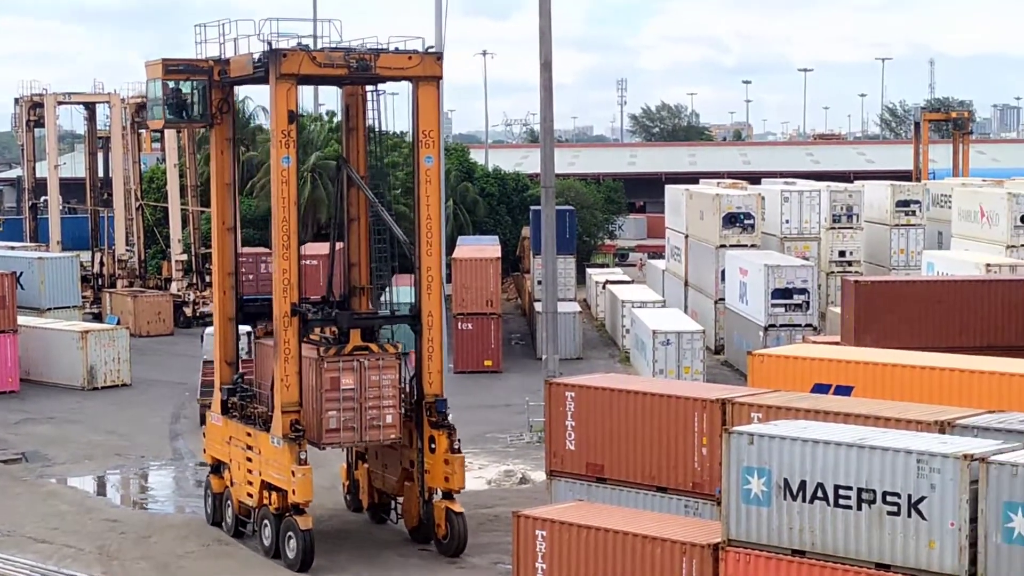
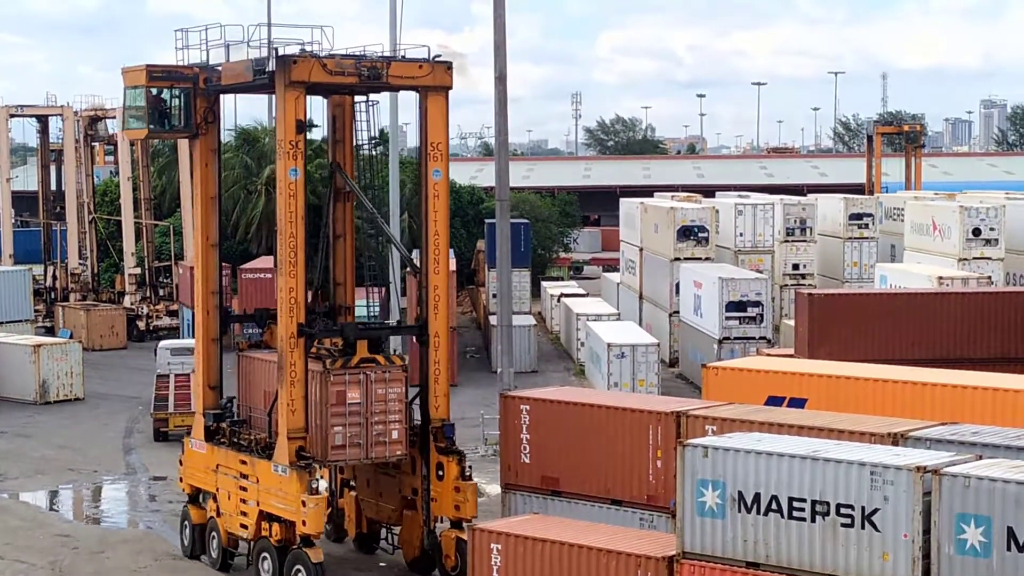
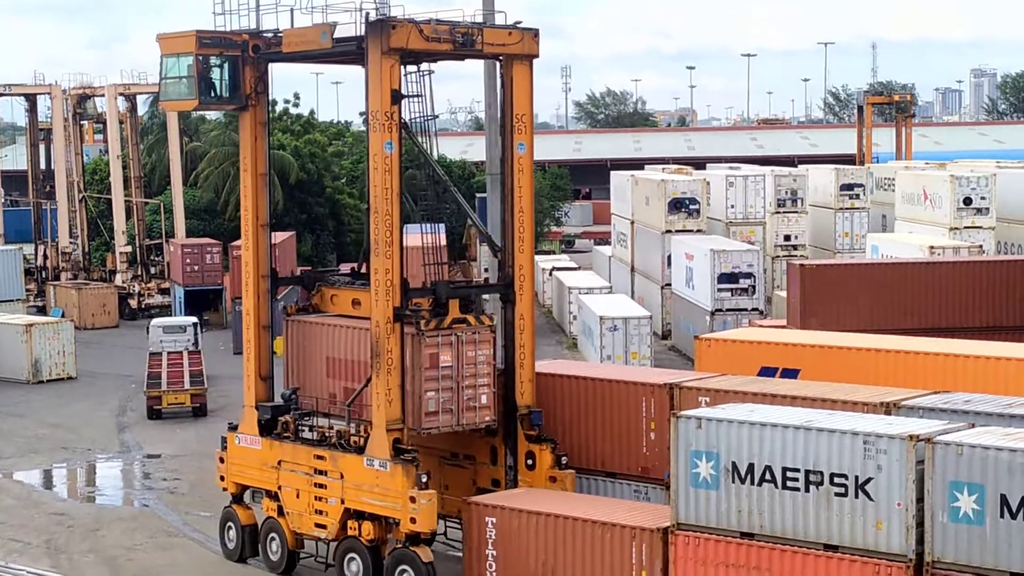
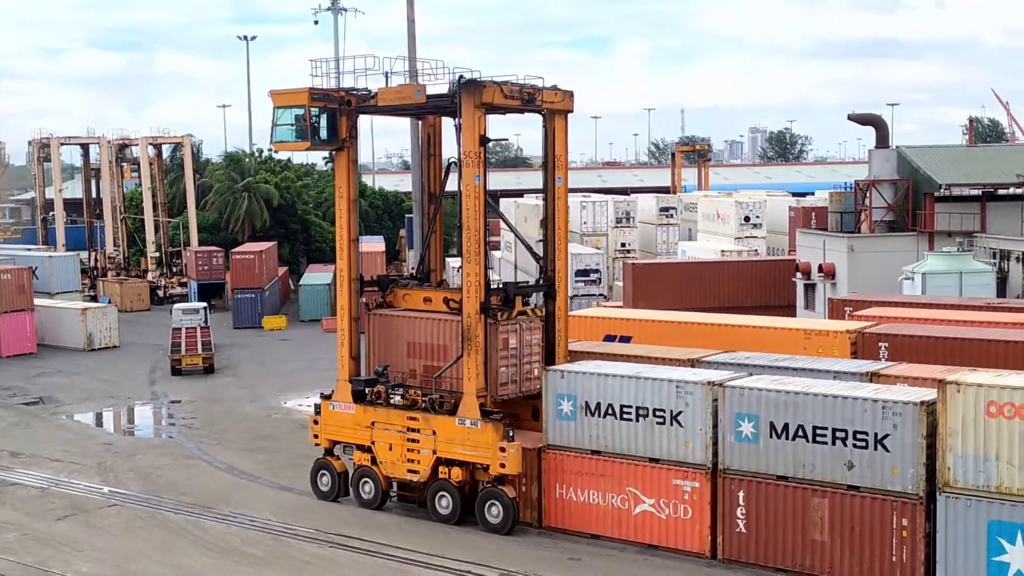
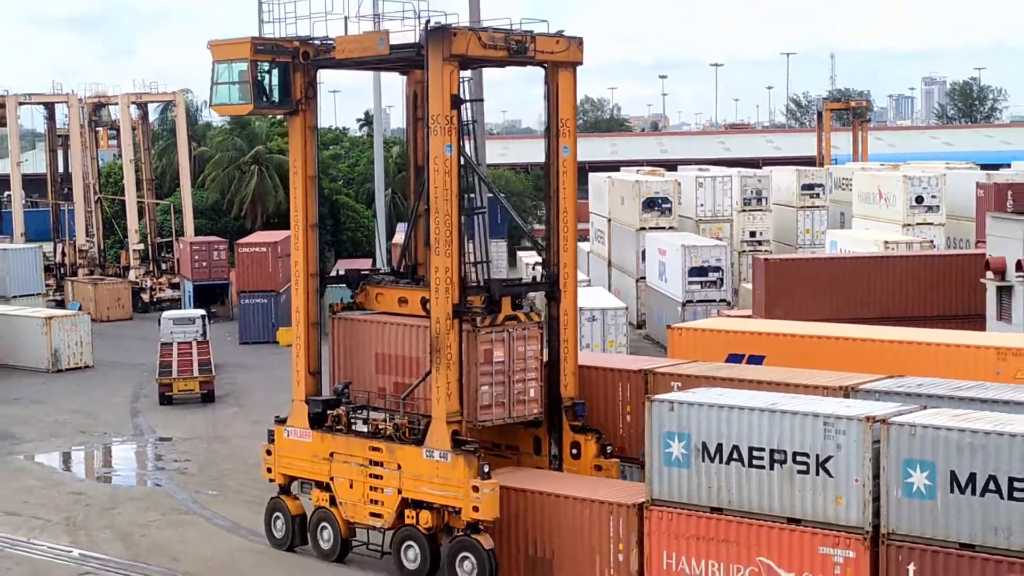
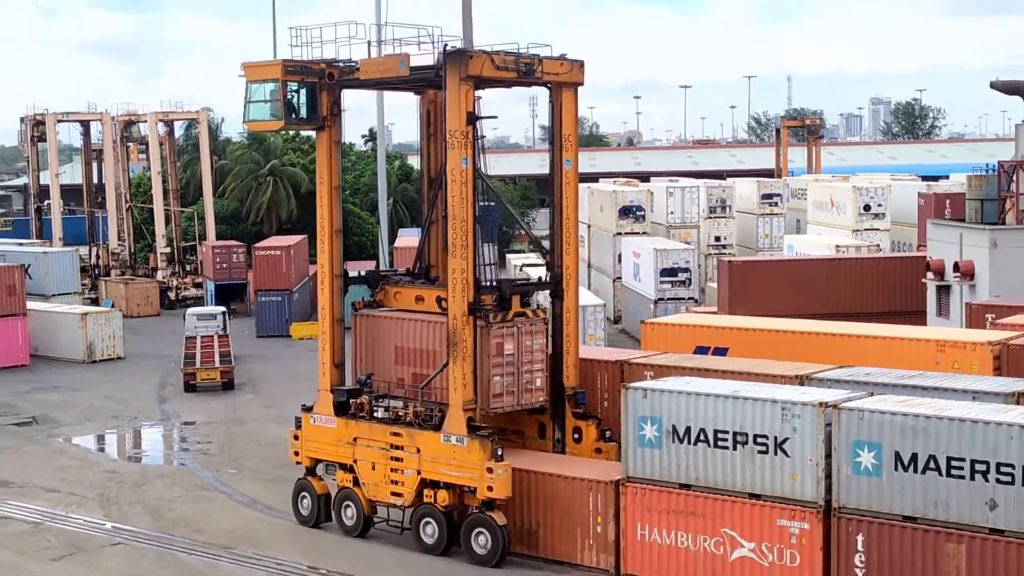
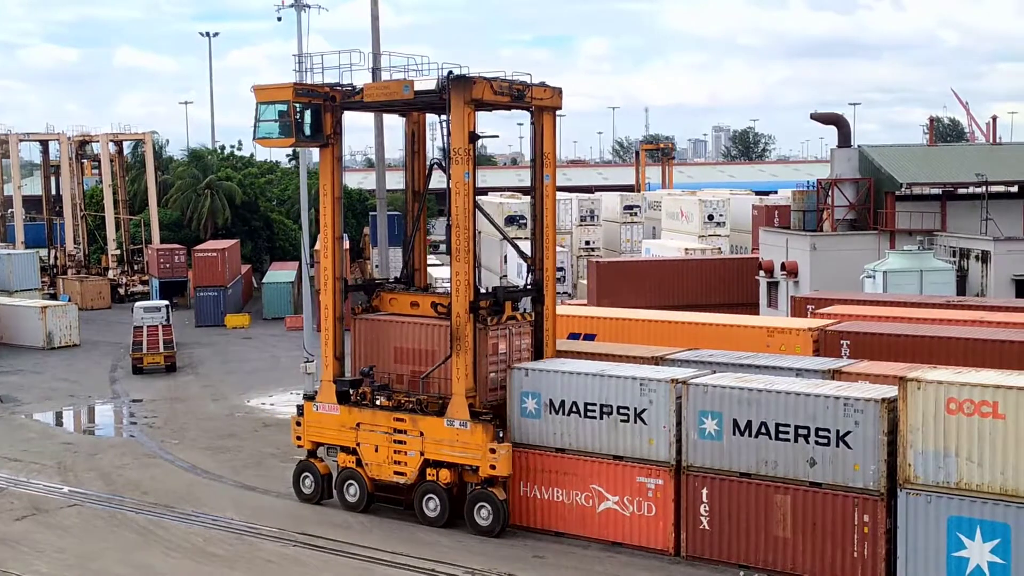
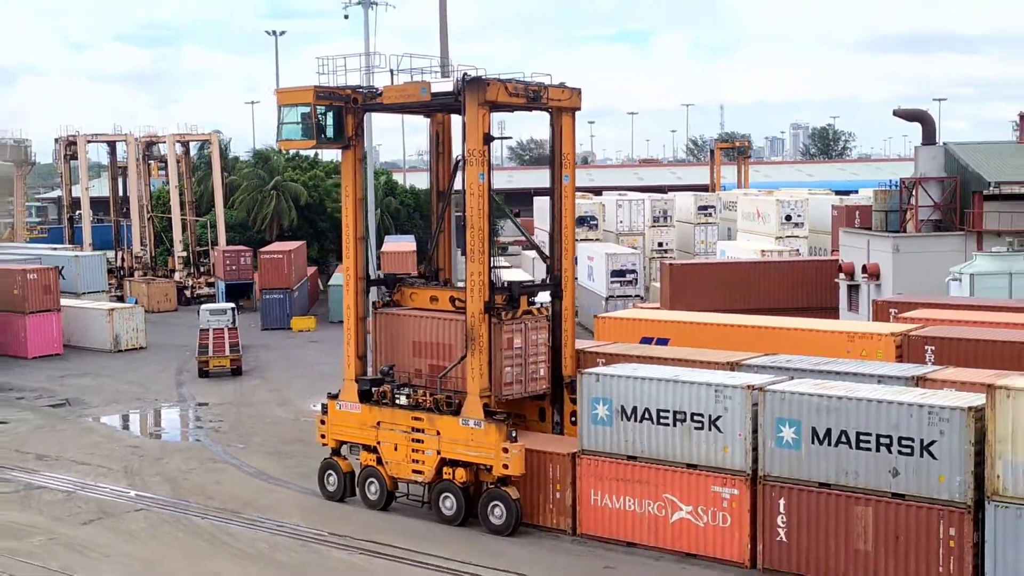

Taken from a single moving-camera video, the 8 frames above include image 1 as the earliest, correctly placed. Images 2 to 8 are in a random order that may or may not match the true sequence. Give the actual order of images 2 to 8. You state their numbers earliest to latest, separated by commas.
2, 3, 5, 6, 8, 4, 7
